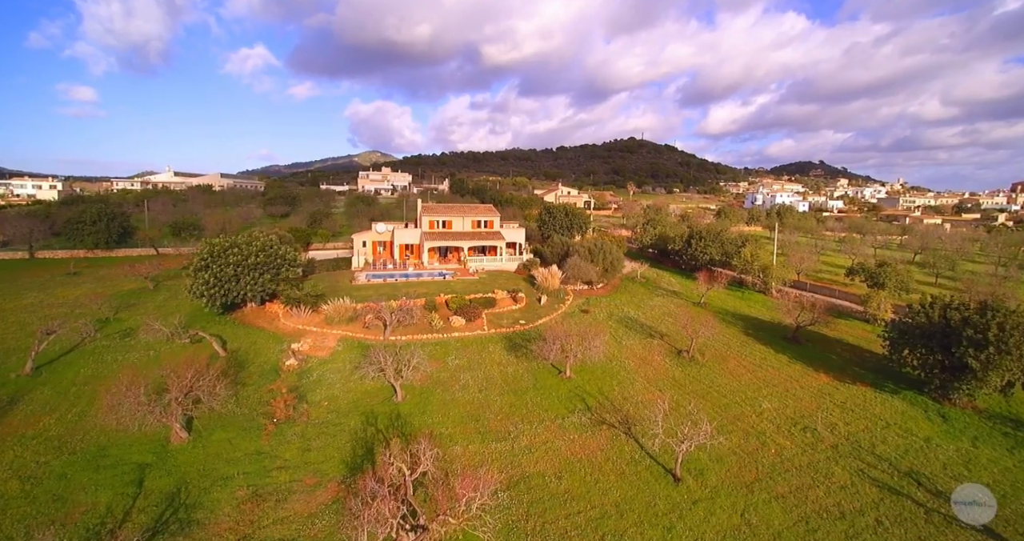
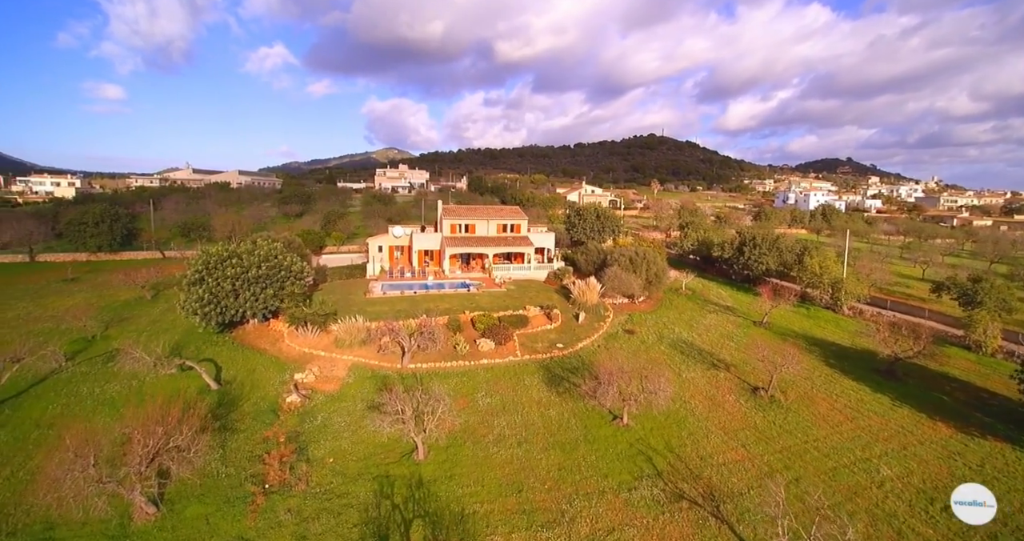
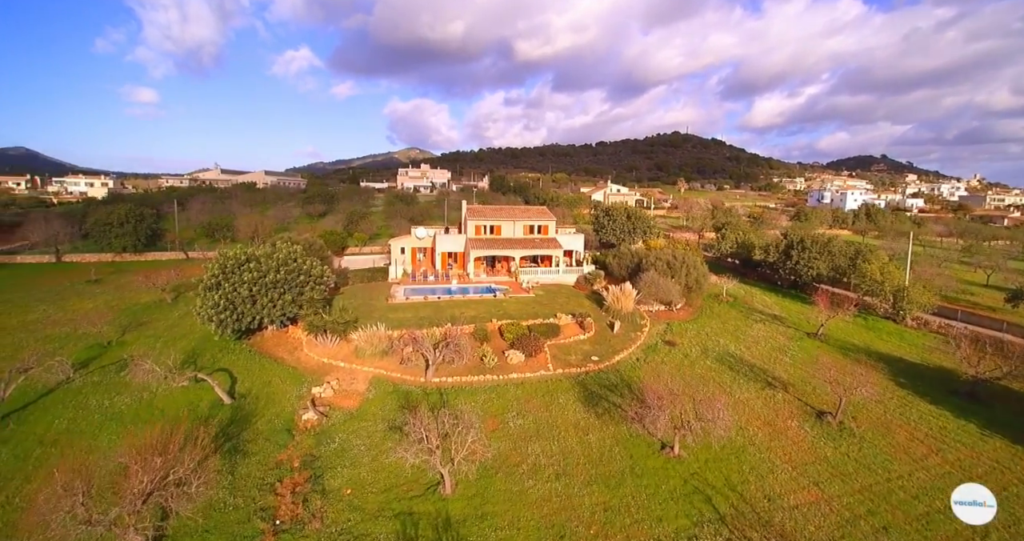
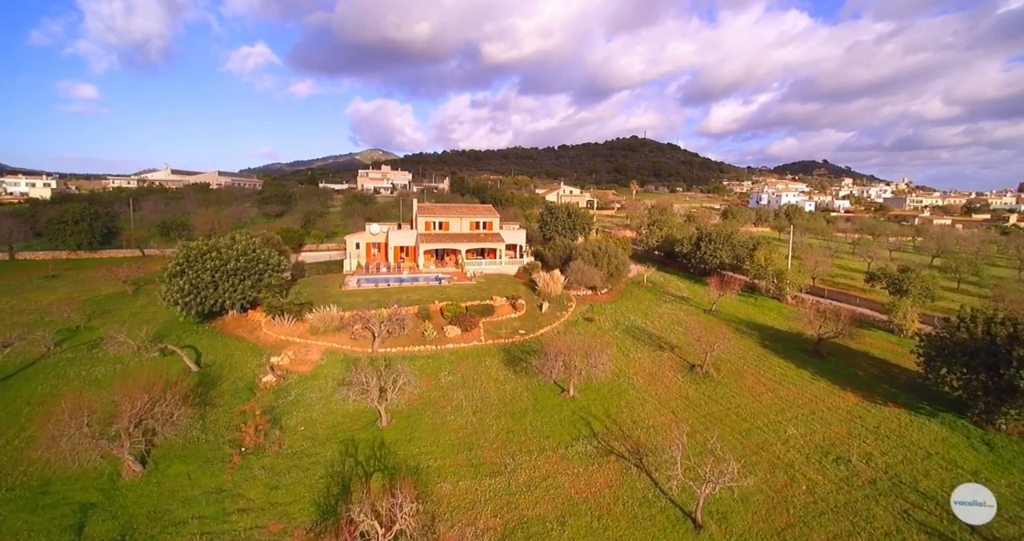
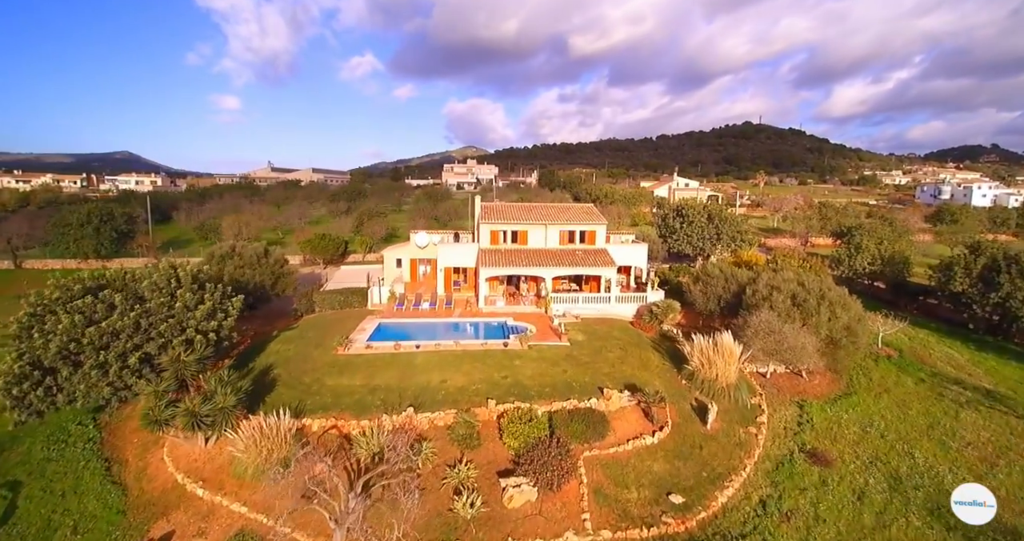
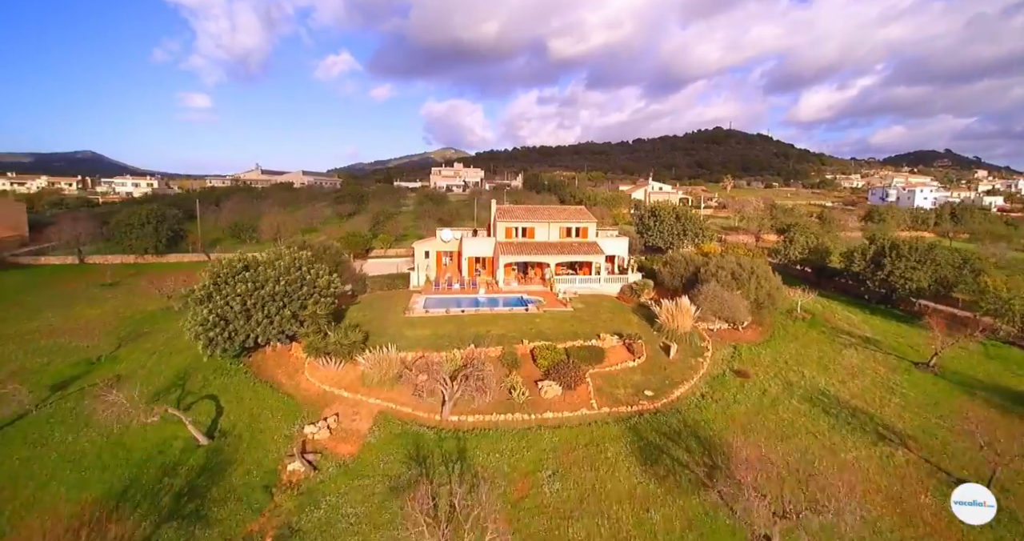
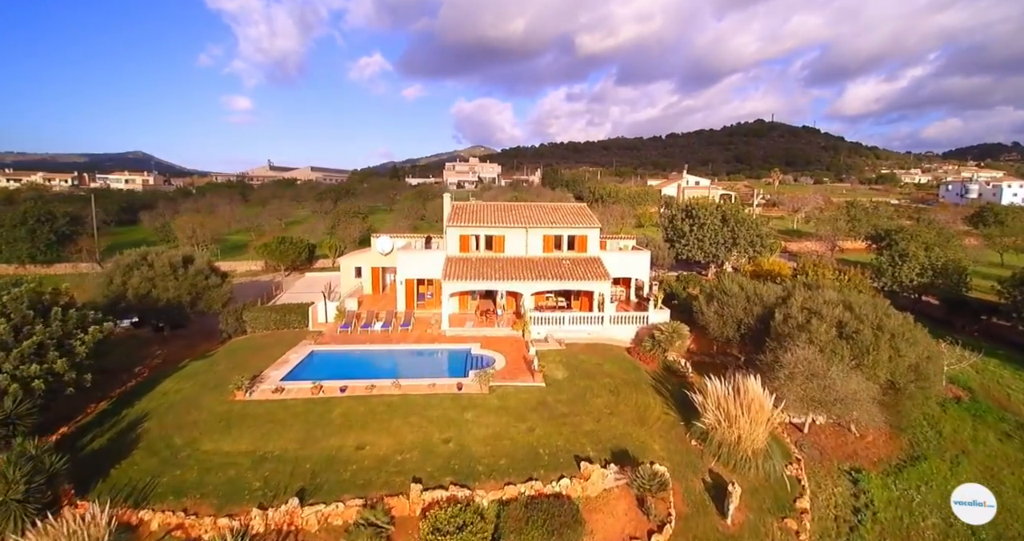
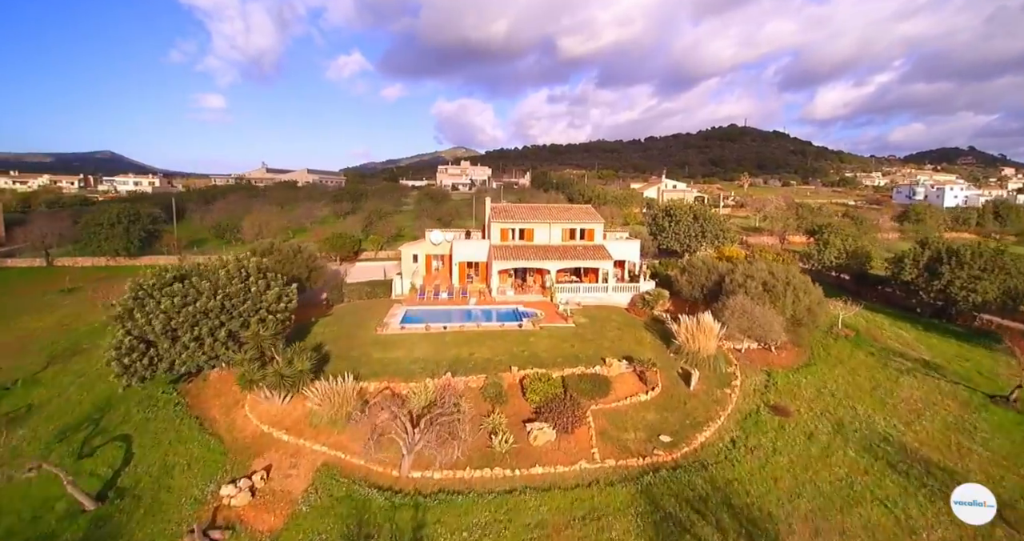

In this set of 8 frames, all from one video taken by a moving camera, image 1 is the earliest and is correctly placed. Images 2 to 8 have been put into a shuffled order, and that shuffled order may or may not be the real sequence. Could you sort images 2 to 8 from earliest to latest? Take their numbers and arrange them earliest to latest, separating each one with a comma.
4, 2, 3, 6, 8, 5, 7
